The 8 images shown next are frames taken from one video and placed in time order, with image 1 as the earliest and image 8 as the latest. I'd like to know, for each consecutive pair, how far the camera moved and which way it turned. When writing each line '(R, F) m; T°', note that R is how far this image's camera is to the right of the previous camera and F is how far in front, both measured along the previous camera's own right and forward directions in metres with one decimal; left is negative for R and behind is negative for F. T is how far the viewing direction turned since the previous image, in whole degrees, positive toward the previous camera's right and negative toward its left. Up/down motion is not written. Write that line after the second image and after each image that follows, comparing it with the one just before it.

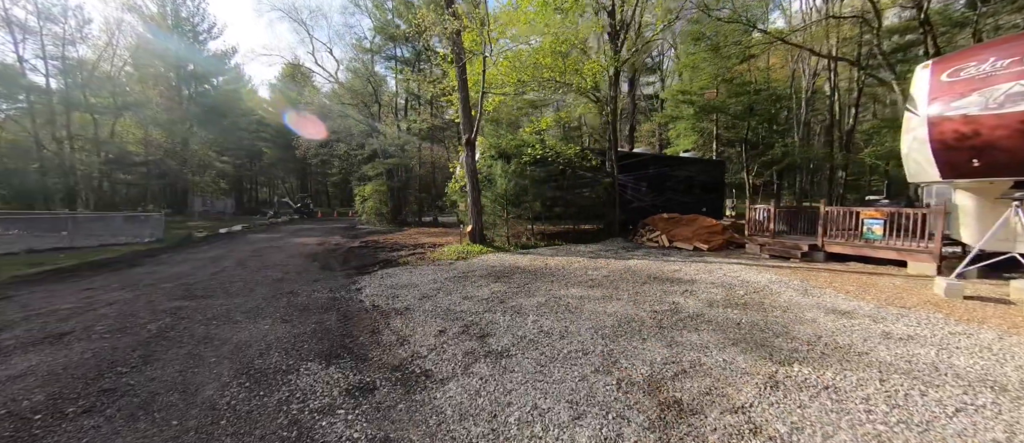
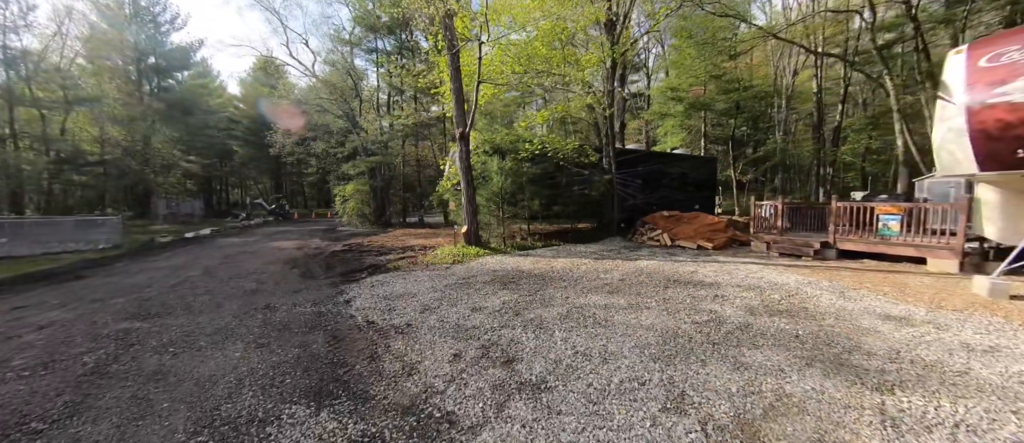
(-0.4, +0.6) m; +3°
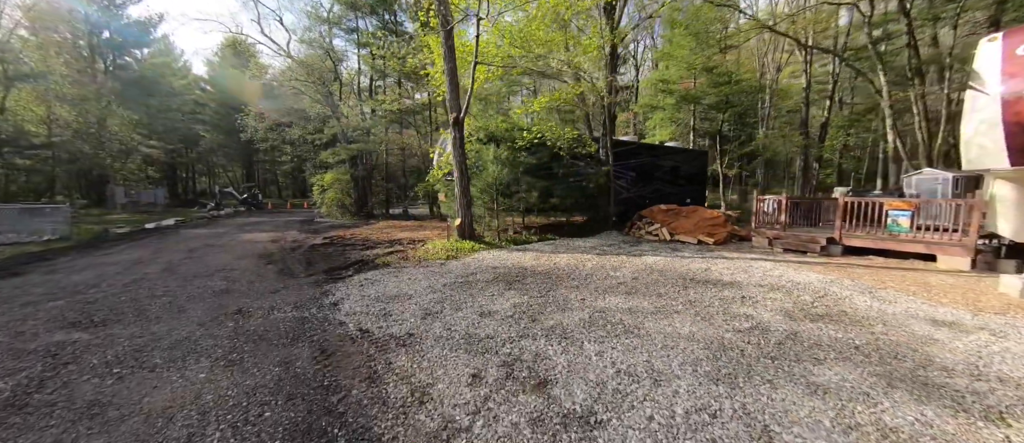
(-0.3, +0.5) m; +3°
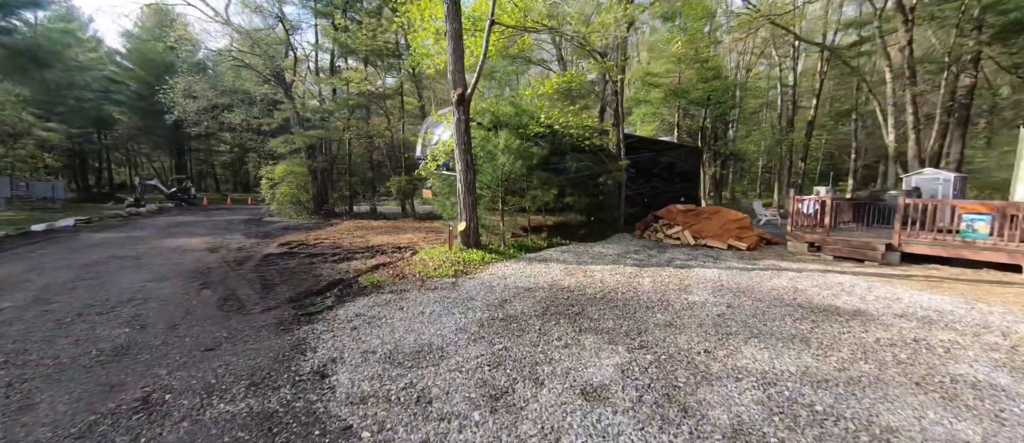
(-1.0, +1.5) m; +6°
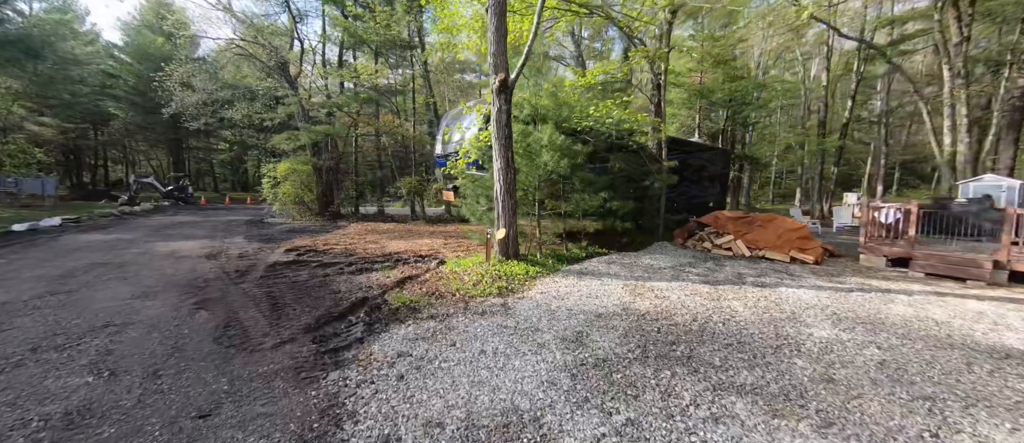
(-0.7, +0.9) m; 0°
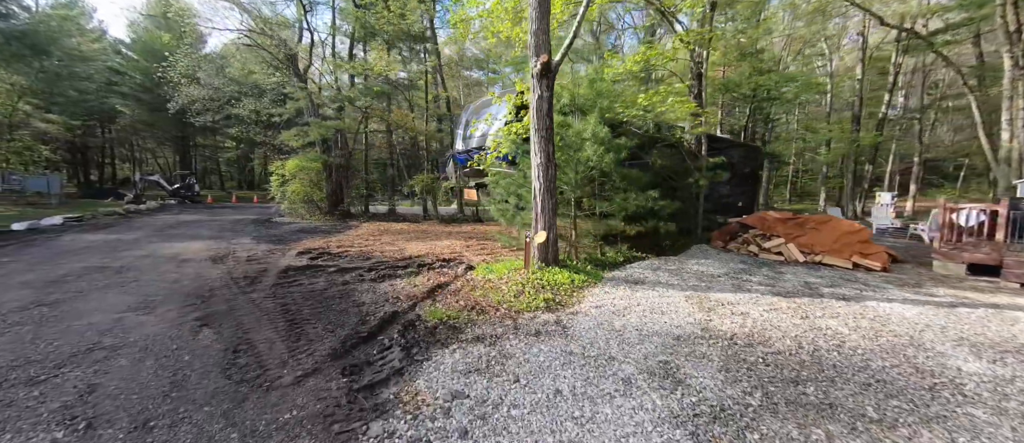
(-0.5, +0.6) m; -1°
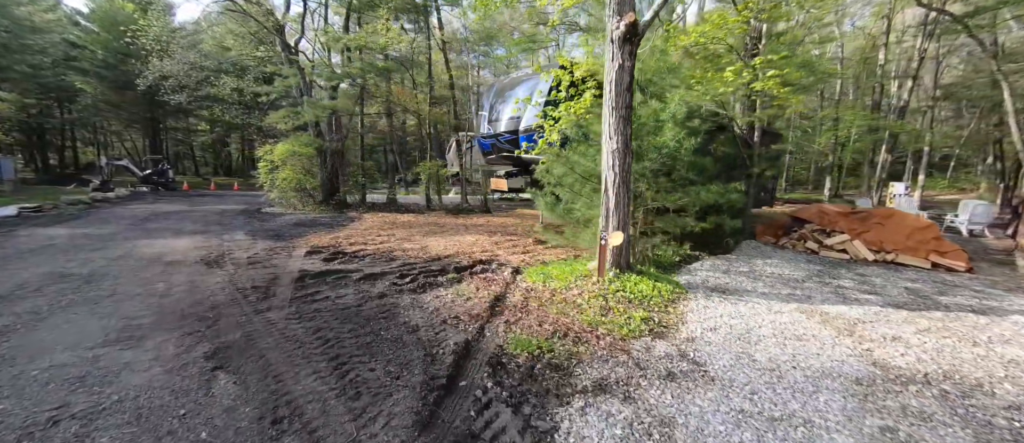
(-1.0, +0.9) m; +2°
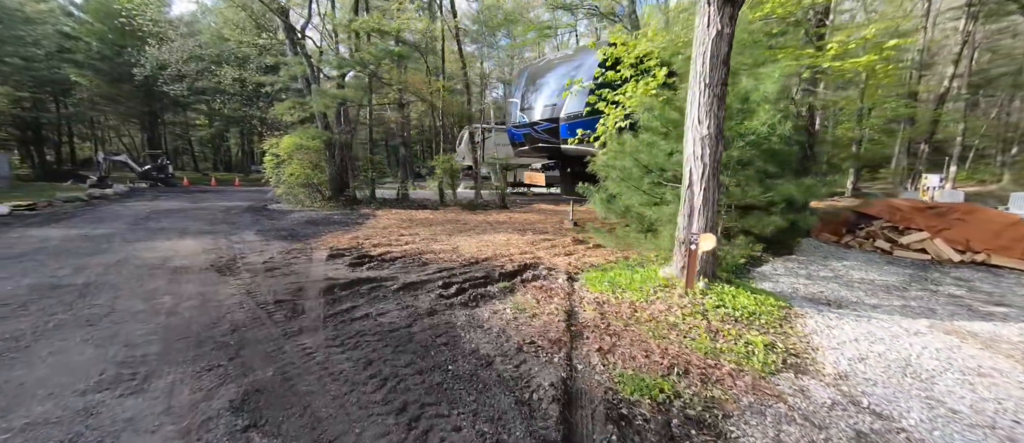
(-0.7, +0.7) m; 0°
